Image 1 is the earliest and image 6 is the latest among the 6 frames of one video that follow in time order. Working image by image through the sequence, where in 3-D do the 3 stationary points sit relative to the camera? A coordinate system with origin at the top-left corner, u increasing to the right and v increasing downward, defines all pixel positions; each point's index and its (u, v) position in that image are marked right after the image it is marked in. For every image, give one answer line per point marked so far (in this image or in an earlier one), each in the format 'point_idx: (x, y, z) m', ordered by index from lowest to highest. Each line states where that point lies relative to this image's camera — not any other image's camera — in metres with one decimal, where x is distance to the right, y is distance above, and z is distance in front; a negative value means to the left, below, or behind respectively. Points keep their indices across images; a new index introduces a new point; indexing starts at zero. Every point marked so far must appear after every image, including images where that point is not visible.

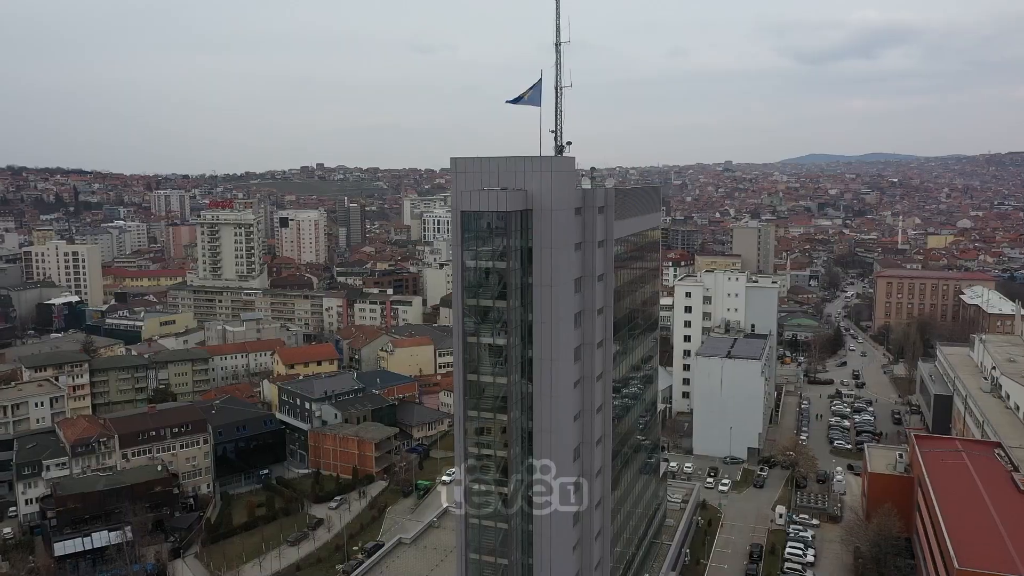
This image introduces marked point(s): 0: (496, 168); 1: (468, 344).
0: (-0.4, +2.3, +15.7) m
1: (-0.8, -1.1, +15.4) m
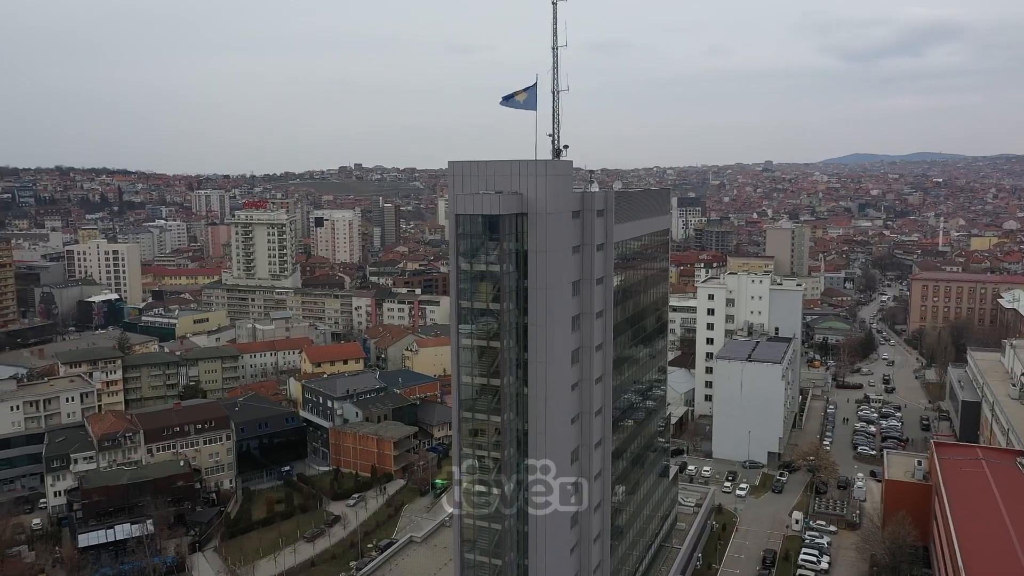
0: (-0.4, +2.2, +15.8) m
1: (-0.9, -1.1, +15.5) m
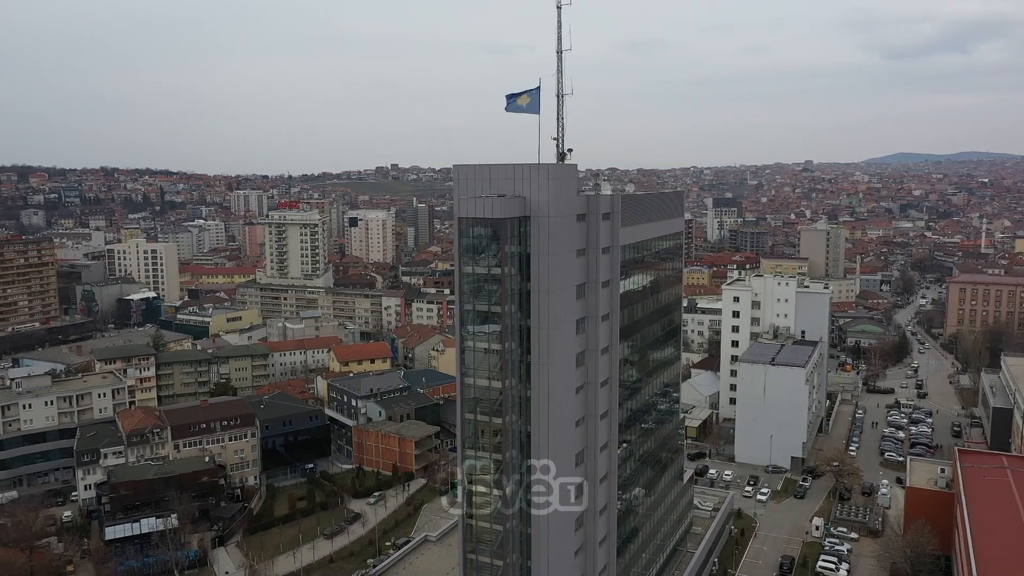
0: (-0.3, +2.2, +15.9) m
1: (-0.9, -1.1, +15.7) m
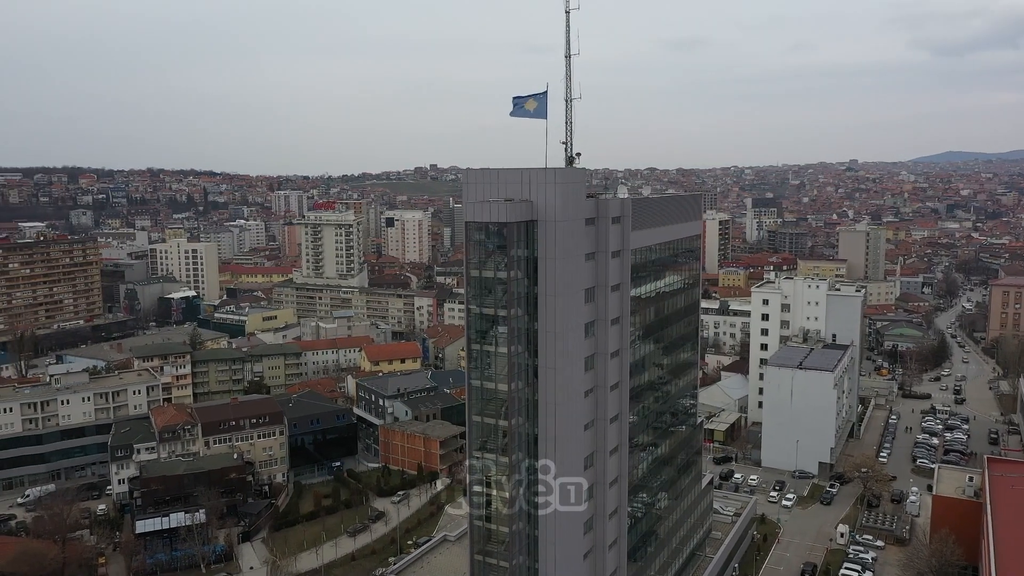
0: (-0.2, +2.1, +16.0) m
1: (-0.7, -1.2, +15.8) m
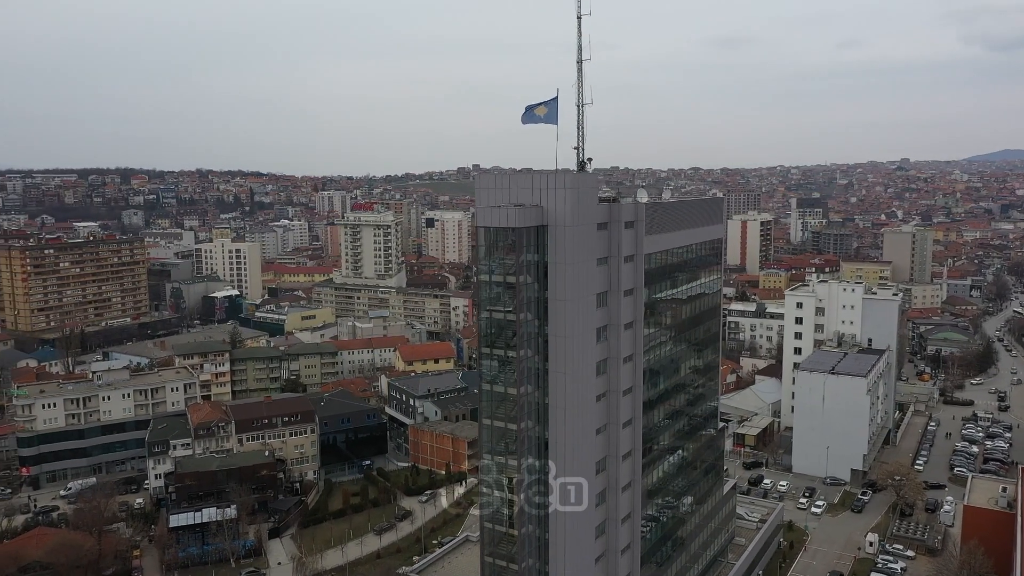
0: (+0.1, +2.0, +16.2) m
1: (-0.5, -1.3, +16.0) m
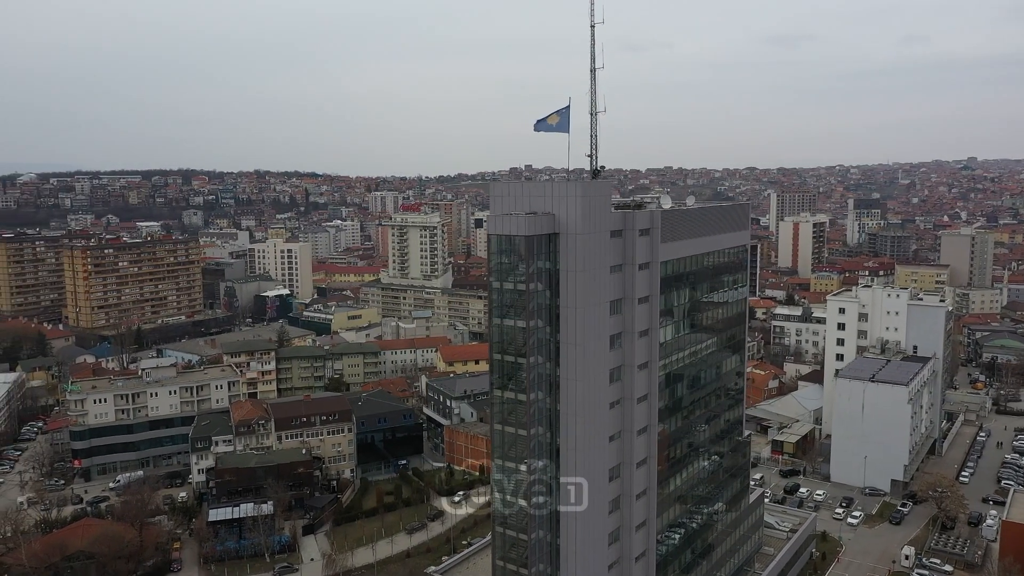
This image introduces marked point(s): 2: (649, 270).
0: (+0.3, +1.9, +16.3) m
1: (-0.3, -1.4, +16.1) m
2: (+3.0, +0.4, +17.7) m
